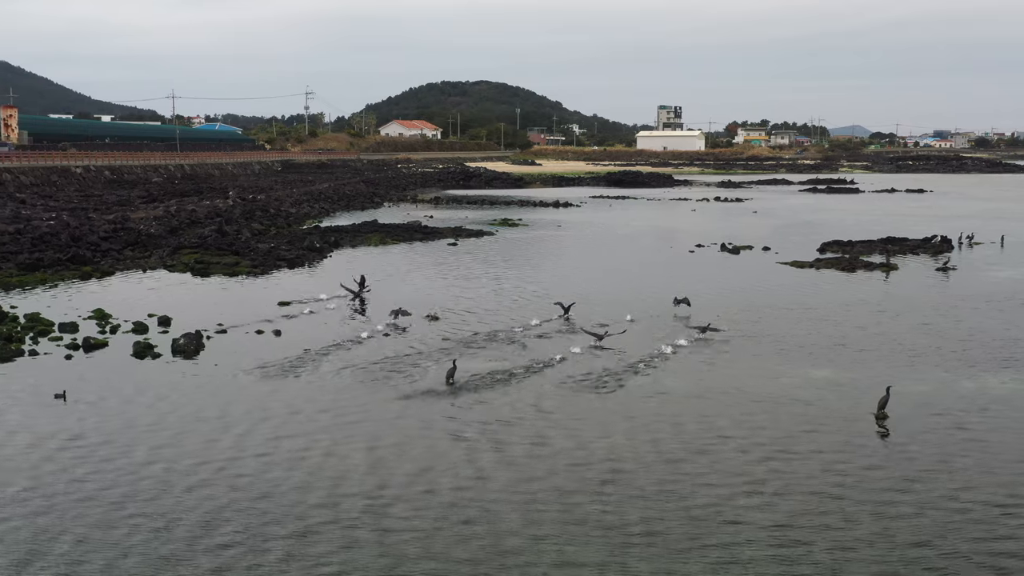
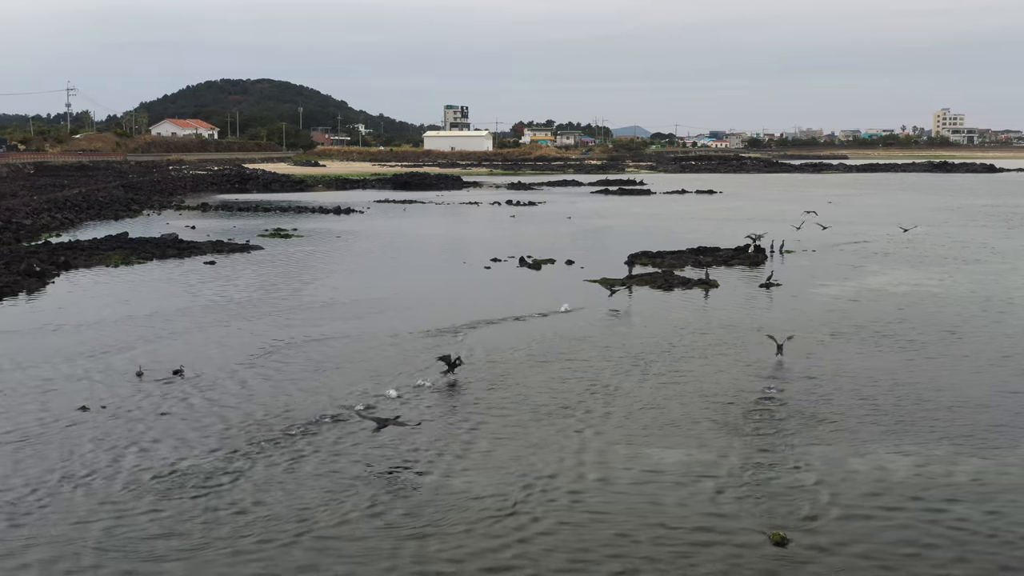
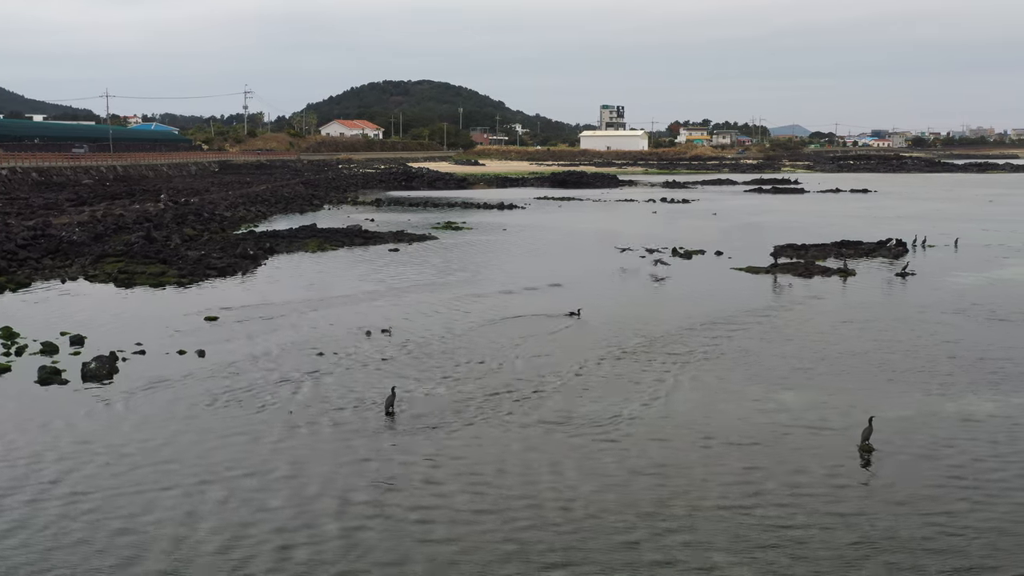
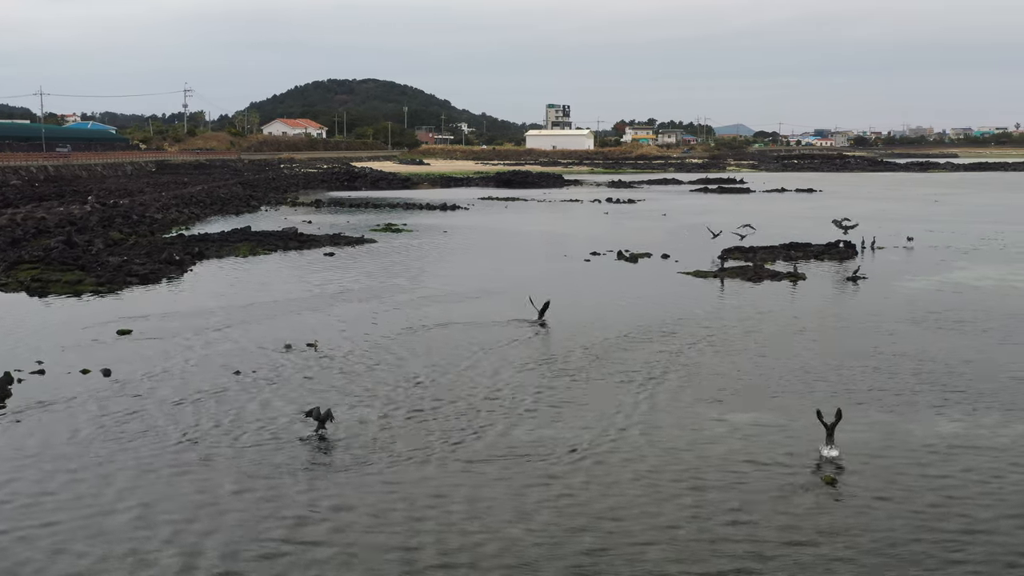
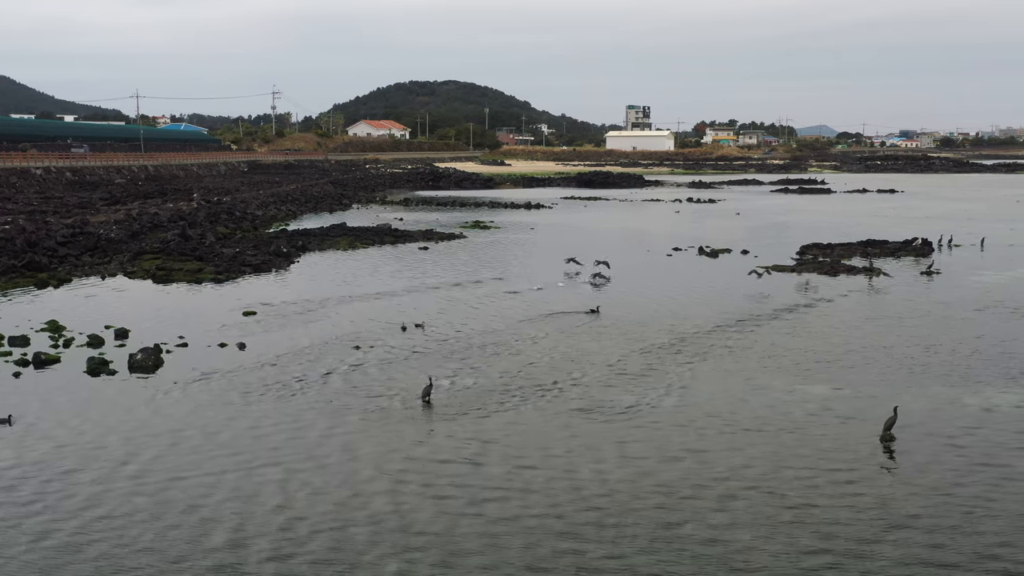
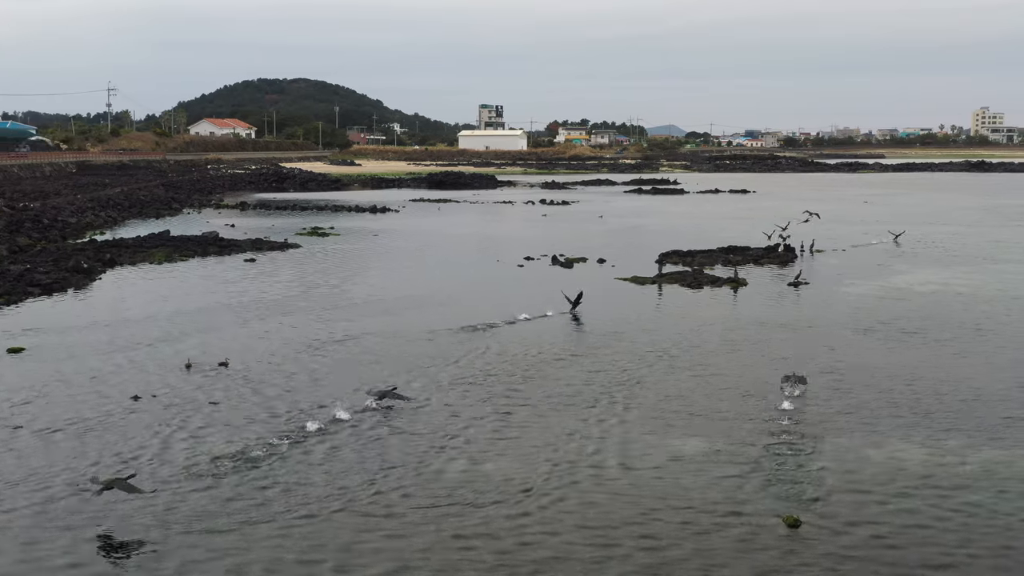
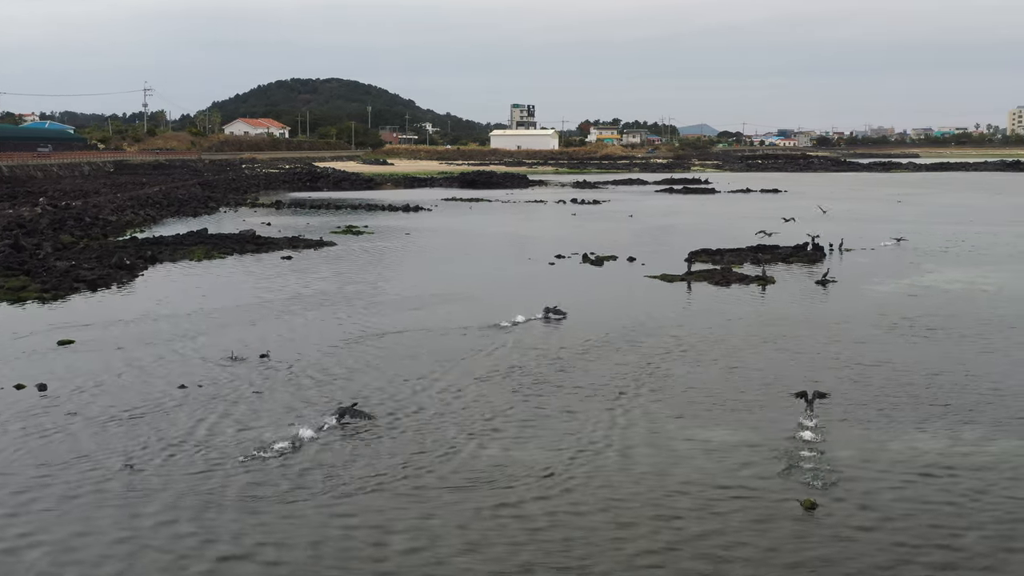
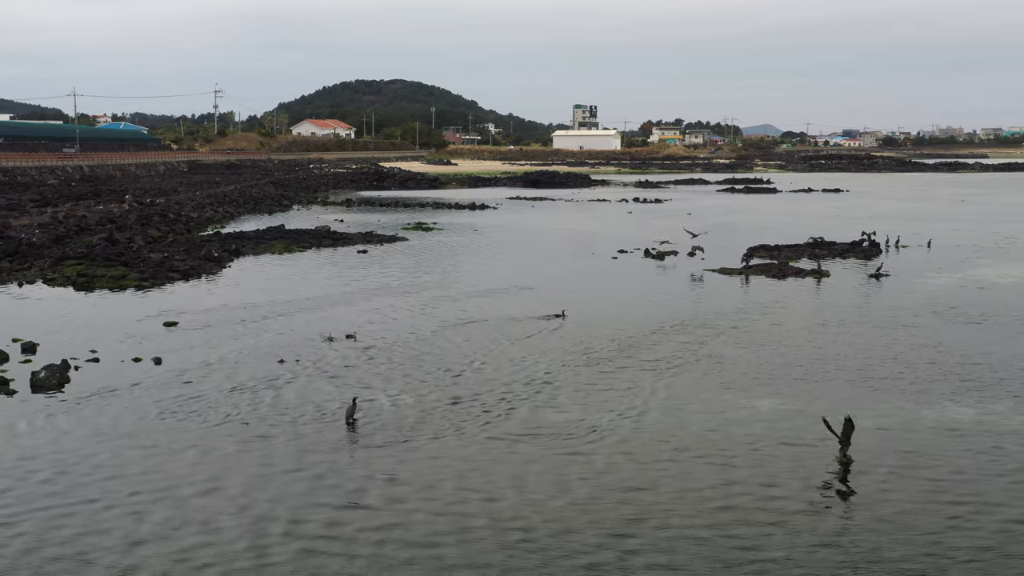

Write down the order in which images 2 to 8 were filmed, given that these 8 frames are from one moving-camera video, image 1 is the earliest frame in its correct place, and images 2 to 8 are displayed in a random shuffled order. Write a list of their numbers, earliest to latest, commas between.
5, 3, 8, 4, 7, 6, 2
